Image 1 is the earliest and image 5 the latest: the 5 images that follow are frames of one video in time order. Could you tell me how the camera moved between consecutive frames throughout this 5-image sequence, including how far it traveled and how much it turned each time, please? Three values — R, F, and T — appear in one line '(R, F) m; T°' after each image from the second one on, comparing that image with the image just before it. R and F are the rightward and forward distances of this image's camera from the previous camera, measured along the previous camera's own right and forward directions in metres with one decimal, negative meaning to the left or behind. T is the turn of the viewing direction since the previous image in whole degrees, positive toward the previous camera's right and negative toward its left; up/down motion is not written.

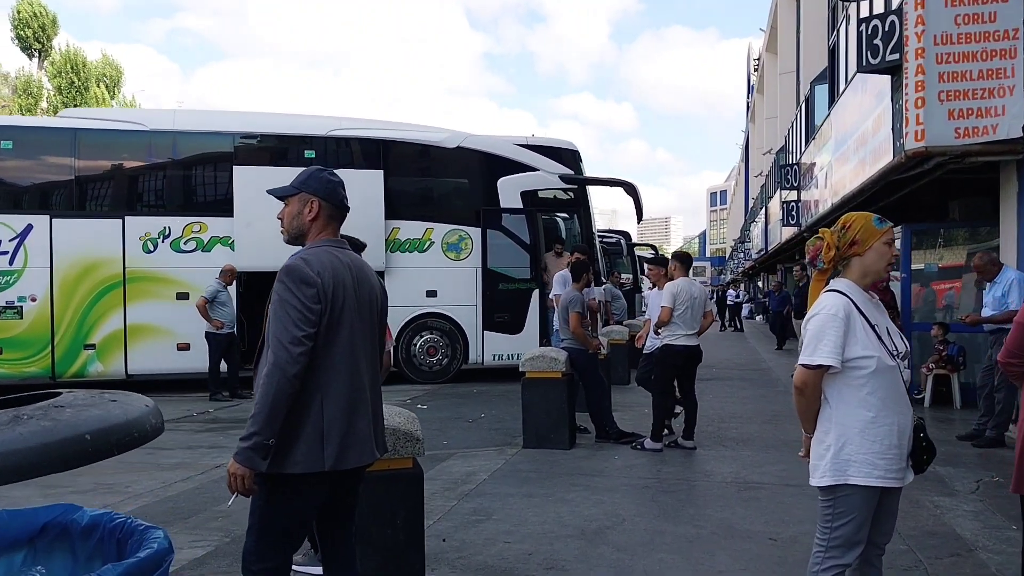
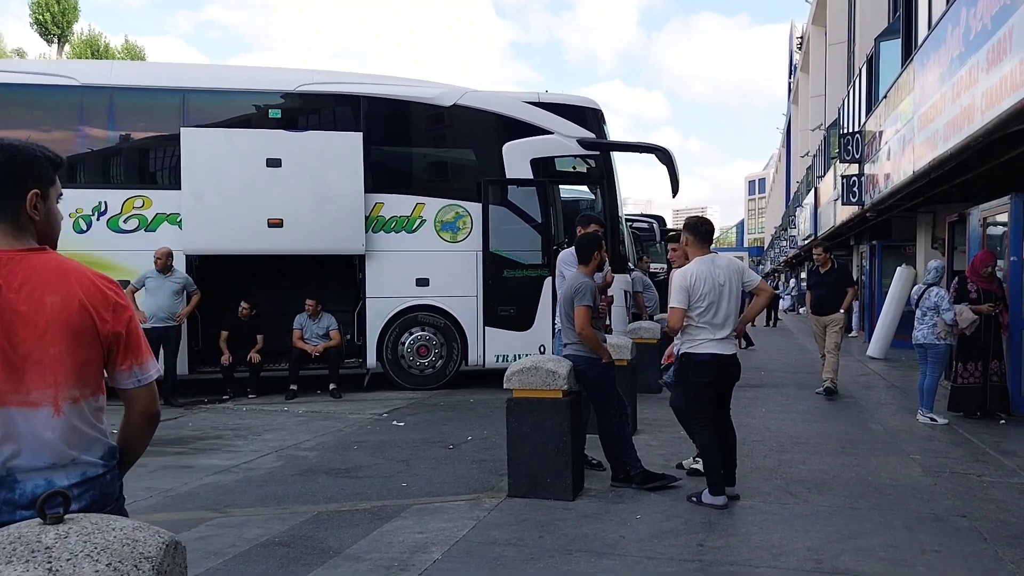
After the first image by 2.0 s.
(+0.4, +2.3) m; -2°
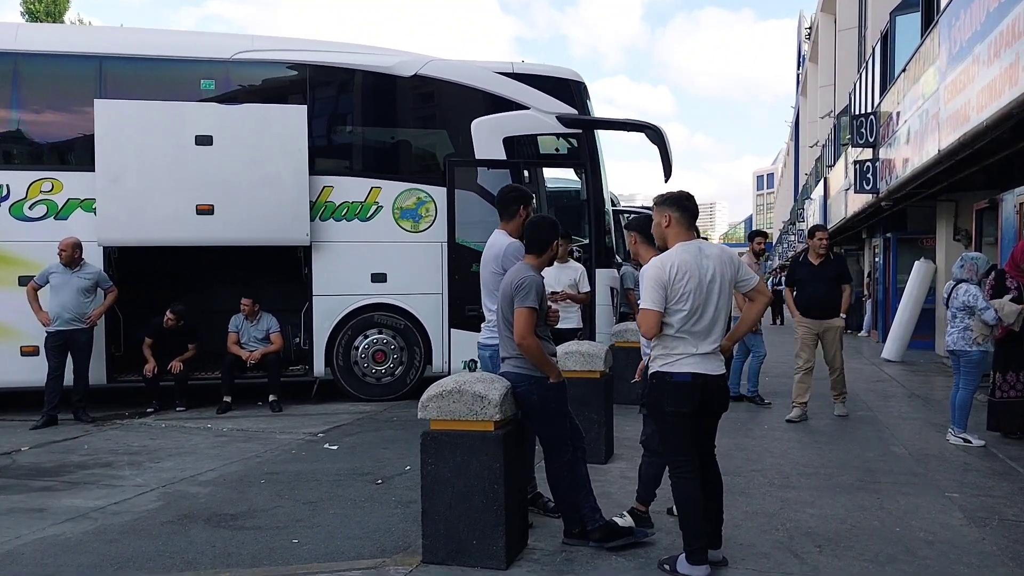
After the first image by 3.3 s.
(+0.5, +1.4) m; 0°
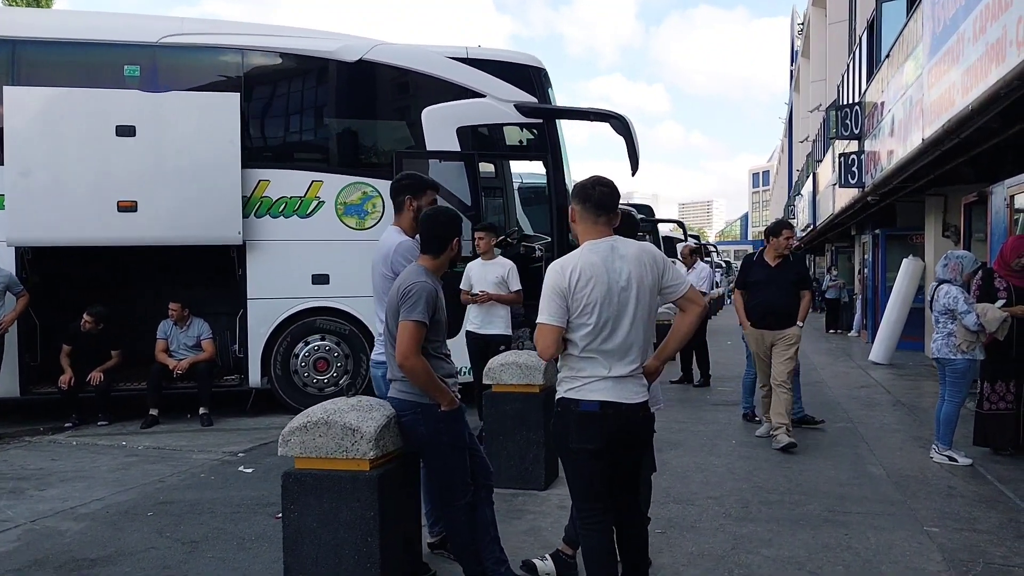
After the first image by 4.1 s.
(+0.5, +0.7) m; 0°
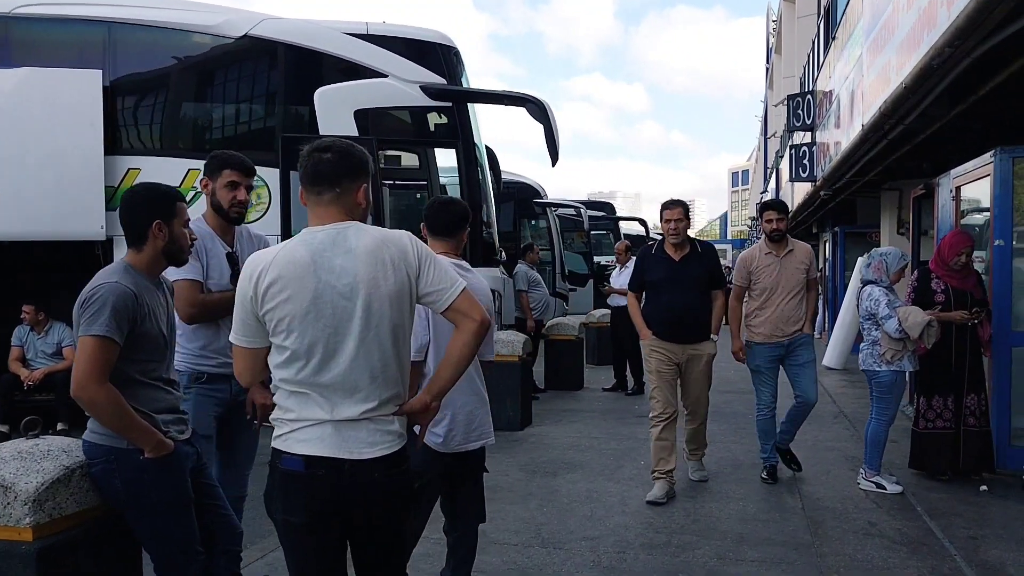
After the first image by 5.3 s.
(+0.8, +0.9) m; +1°
